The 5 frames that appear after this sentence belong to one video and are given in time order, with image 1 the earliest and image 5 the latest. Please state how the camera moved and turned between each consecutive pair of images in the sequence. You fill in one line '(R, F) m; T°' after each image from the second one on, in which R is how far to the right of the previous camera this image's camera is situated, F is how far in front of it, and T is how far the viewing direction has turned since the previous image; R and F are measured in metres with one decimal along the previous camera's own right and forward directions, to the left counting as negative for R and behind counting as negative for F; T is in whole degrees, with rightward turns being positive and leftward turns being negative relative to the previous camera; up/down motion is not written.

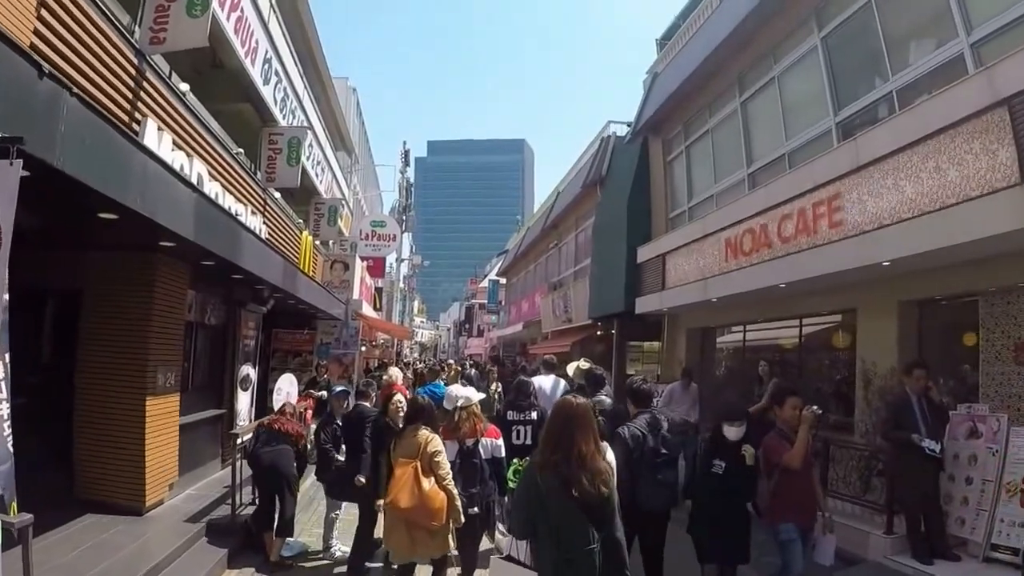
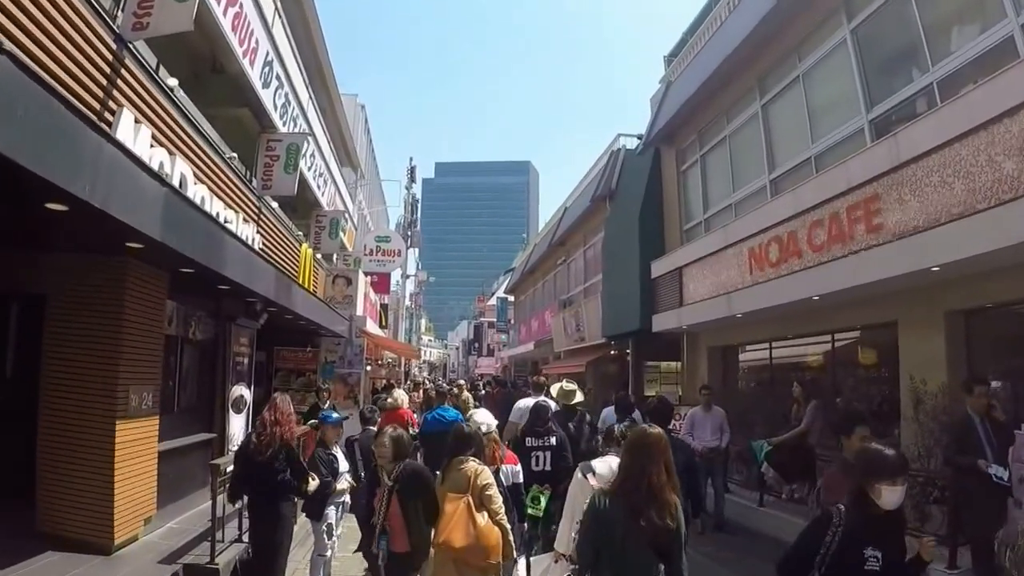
(0.0, +0.7) m; -1°
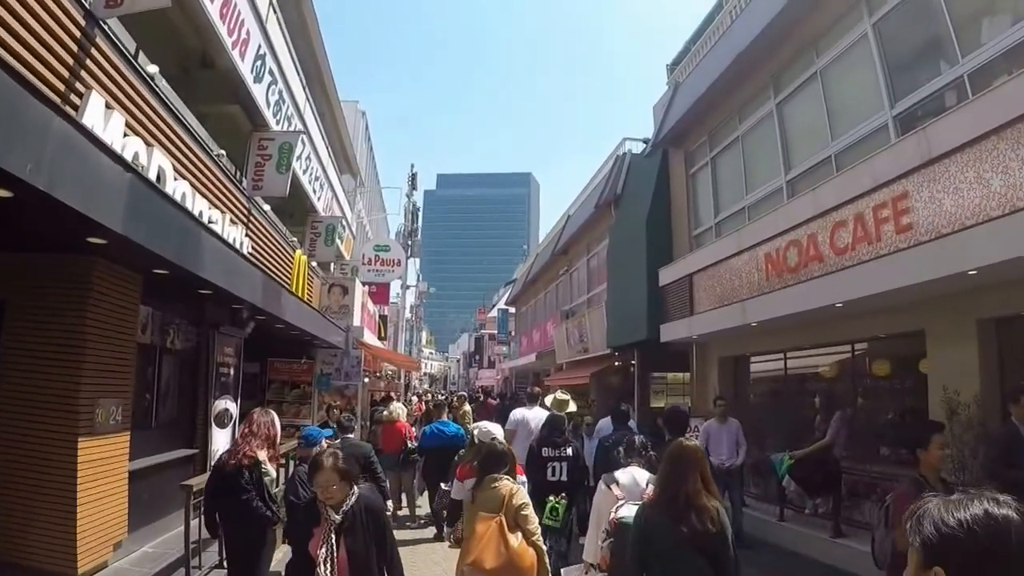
(0.0, +0.6) m; 0°
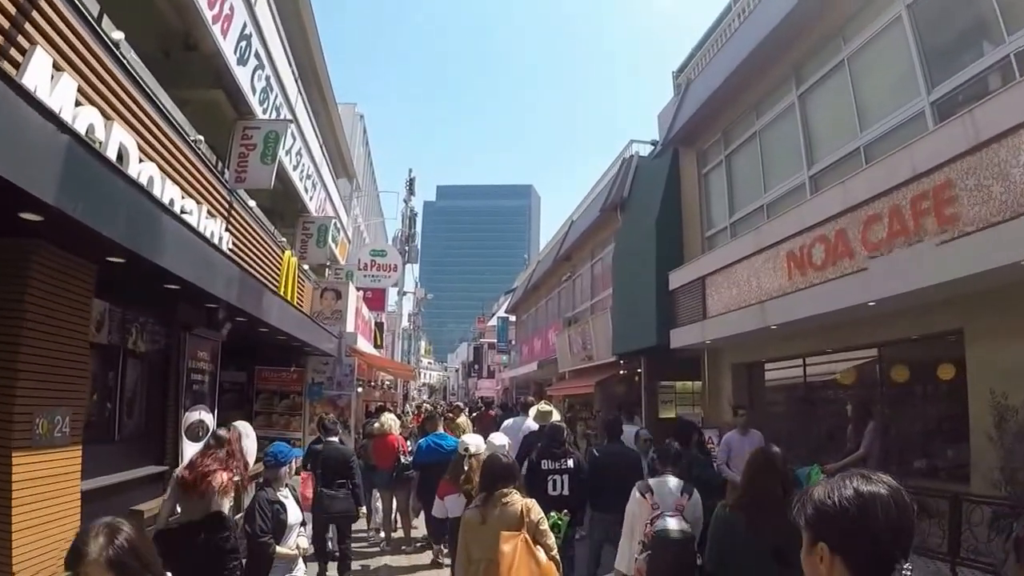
(0.0, +0.8) m; 0°
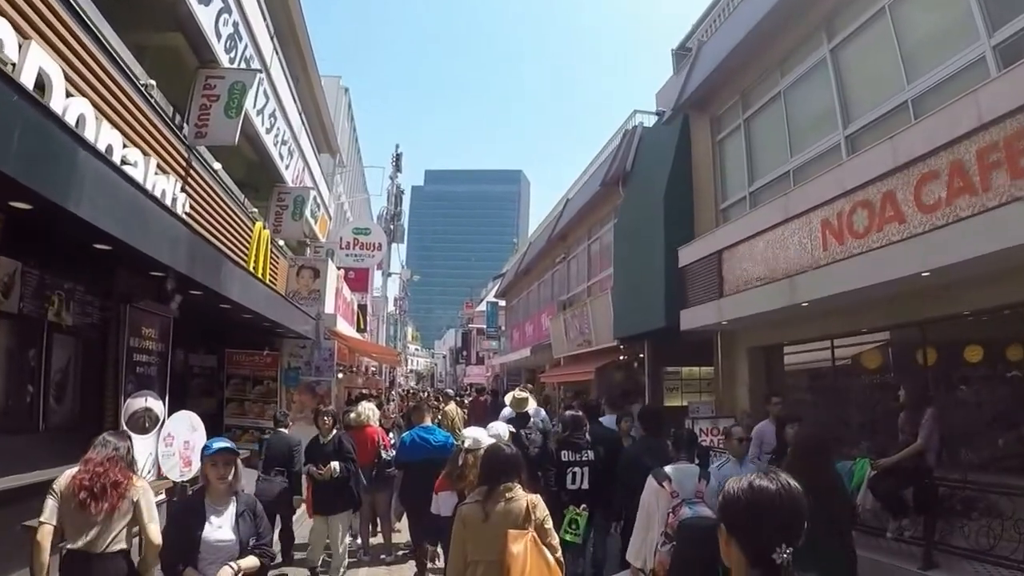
(-0.2, +1.2) m; +1°
